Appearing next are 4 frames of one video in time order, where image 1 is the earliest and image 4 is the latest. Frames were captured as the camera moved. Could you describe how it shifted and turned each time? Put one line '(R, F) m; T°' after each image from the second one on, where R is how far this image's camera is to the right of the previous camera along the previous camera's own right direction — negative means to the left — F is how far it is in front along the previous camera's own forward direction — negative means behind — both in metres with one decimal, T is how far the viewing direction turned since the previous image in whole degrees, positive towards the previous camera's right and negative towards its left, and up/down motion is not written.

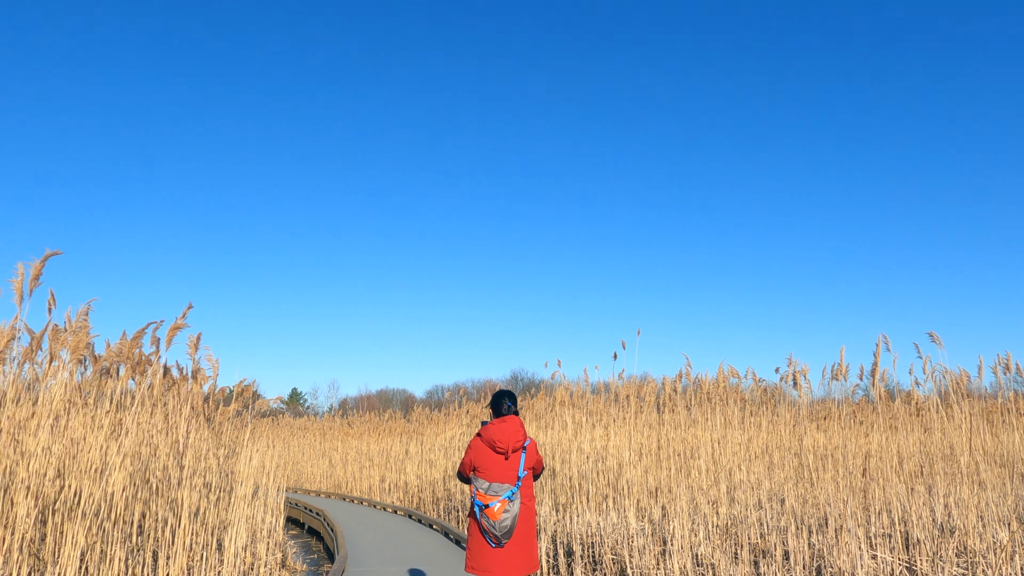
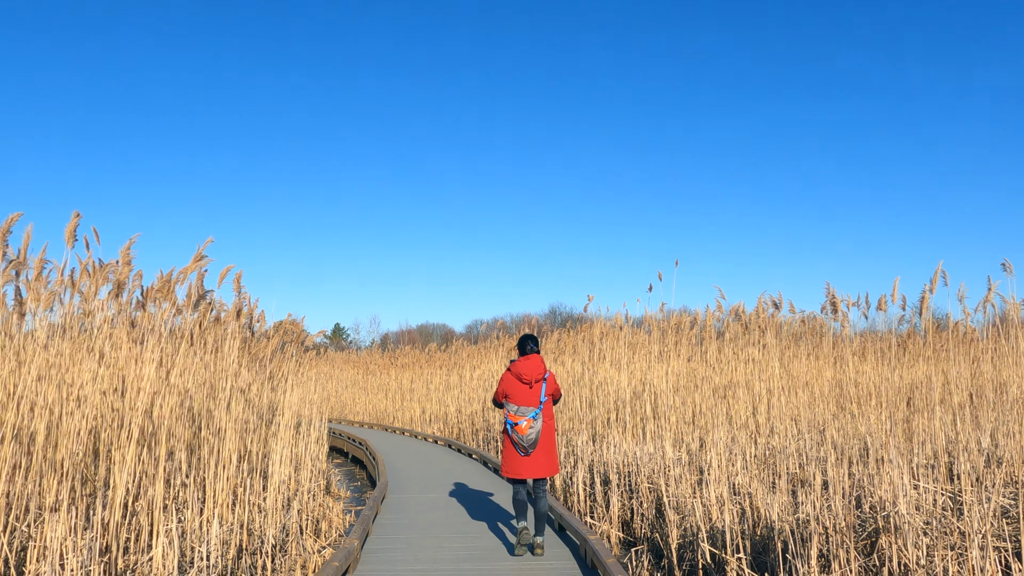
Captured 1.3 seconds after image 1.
(0.0, +0.1) m; -3°
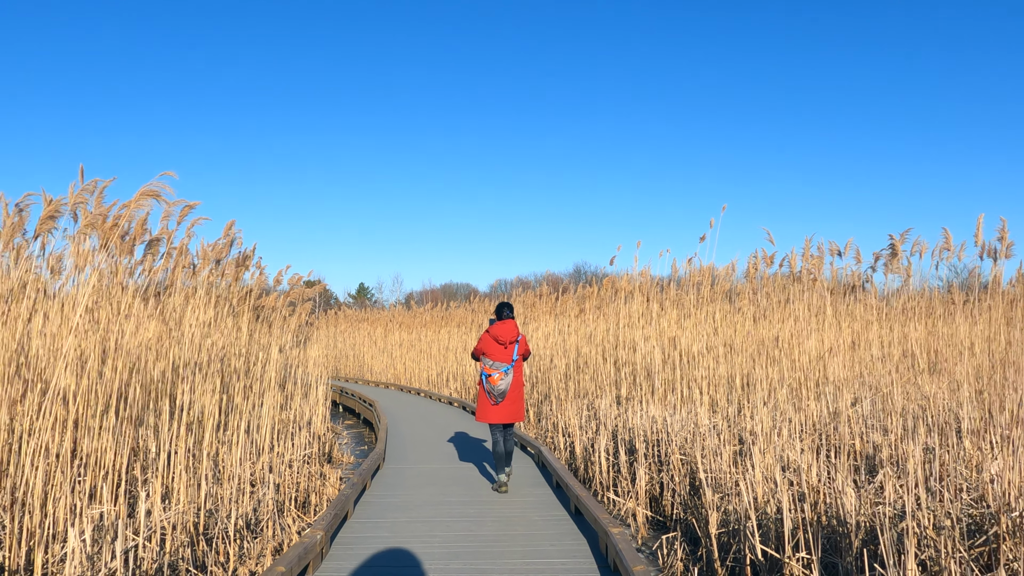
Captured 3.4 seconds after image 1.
(+0.1, +0.8) m; -2°
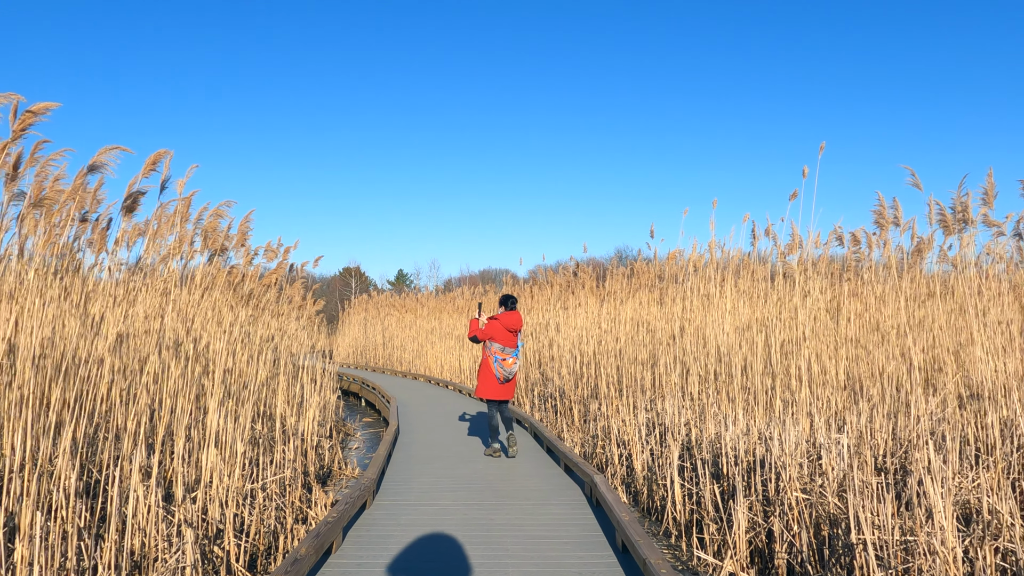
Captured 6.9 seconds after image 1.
(0.0, +1.5) m; -4°
